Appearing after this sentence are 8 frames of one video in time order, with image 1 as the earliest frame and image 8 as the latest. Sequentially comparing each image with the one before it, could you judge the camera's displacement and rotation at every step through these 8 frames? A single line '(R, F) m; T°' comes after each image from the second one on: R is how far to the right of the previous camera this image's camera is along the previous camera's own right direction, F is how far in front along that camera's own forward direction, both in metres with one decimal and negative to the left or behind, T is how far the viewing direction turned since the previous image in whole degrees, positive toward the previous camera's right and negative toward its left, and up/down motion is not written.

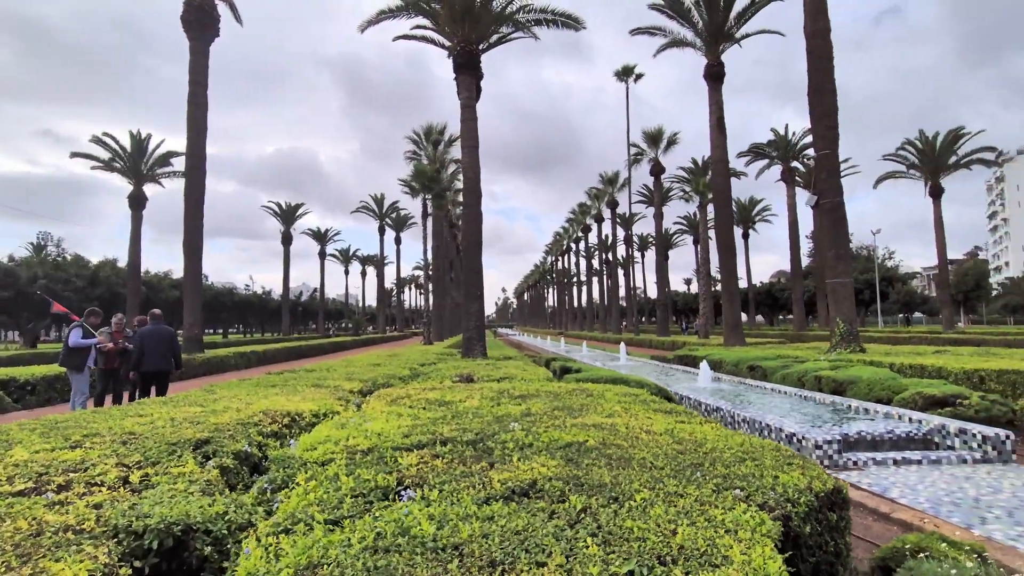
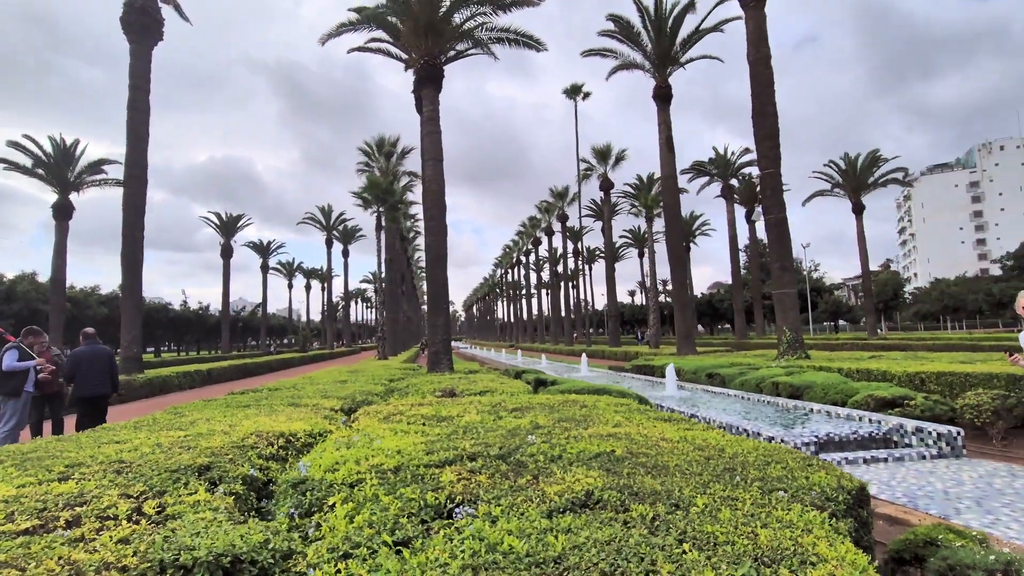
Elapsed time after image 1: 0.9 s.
(-0.6, 0.0) m; +6°
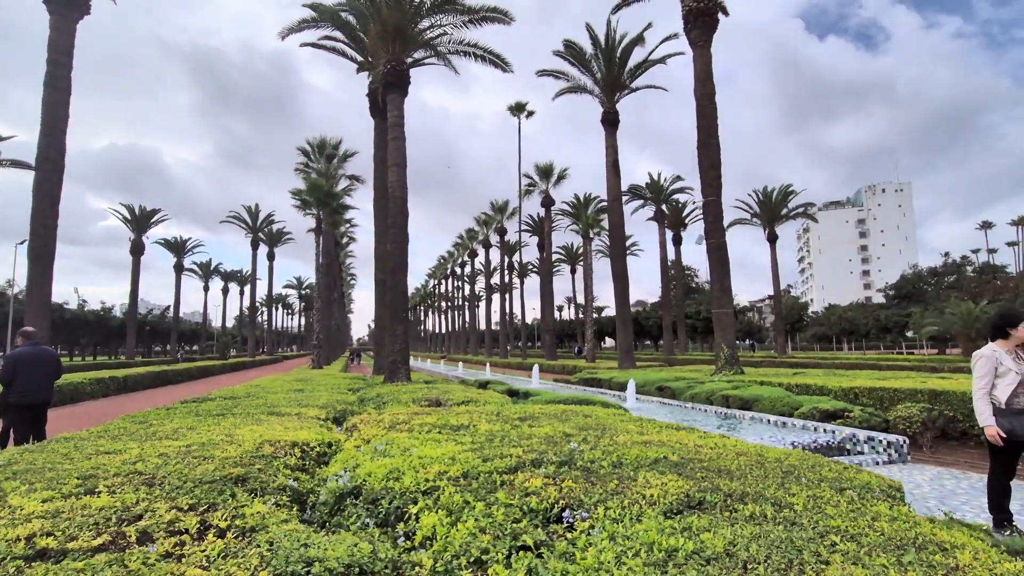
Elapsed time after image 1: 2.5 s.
(-1.1, 0.0) m; +8°
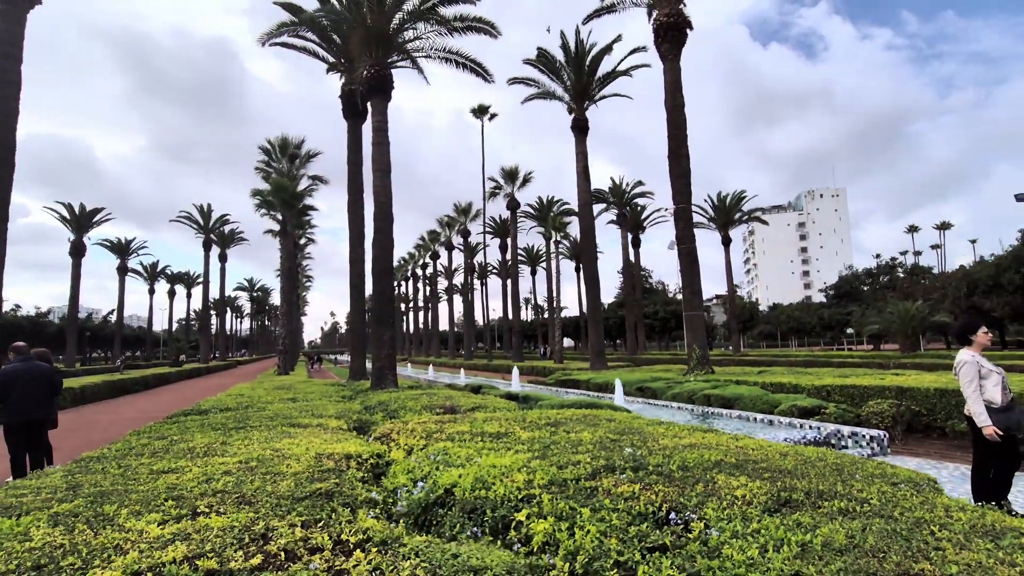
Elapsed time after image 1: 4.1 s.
(-1.0, -0.2) m; +5°
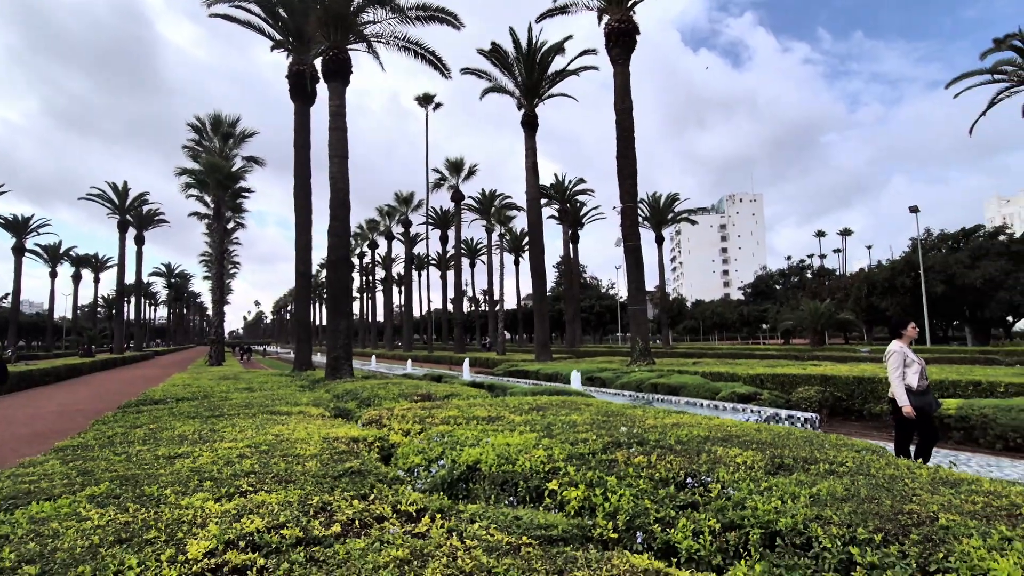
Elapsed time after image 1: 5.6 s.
(-0.8, -0.3) m; +7°
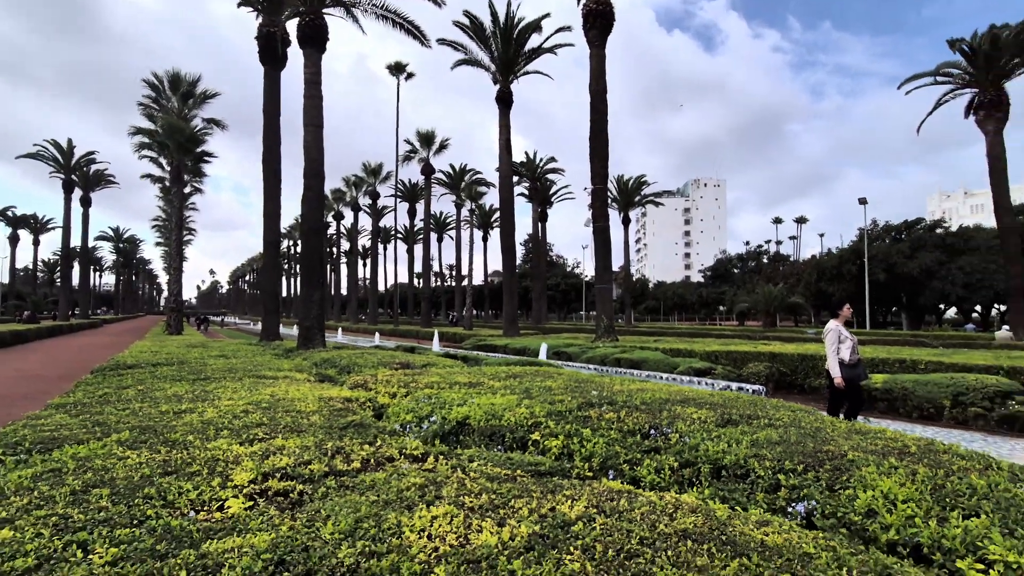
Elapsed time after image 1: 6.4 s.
(-0.2, -0.5) m; +4°
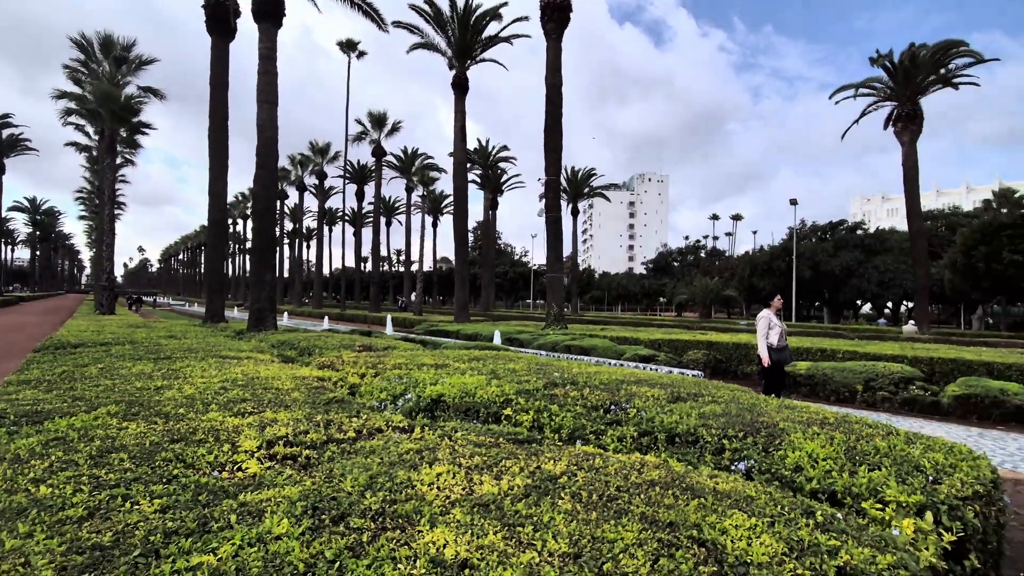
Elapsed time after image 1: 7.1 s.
(-0.3, -0.4) m; +6°
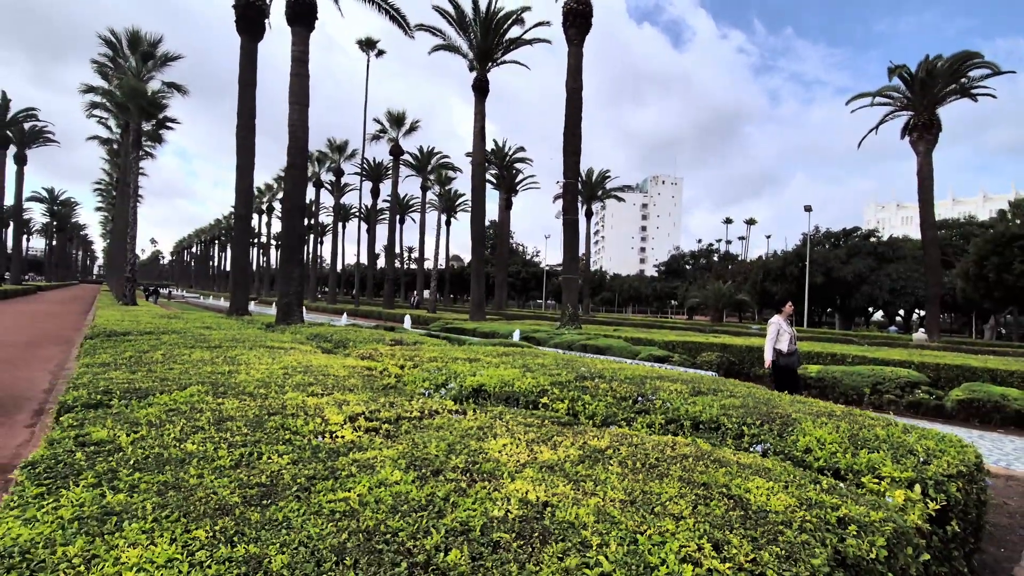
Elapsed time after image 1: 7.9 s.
(-0.3, -0.6) m; -1°
